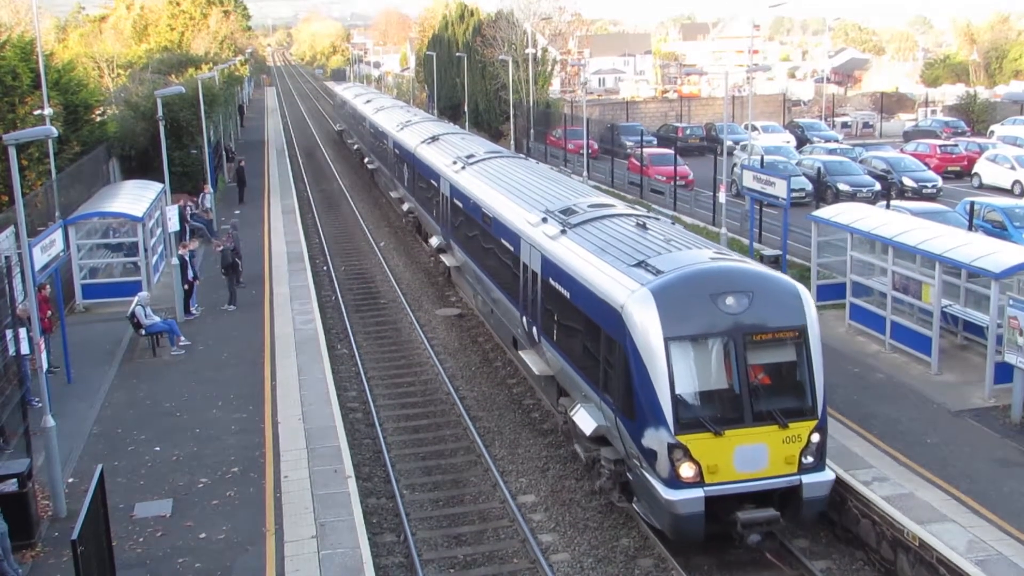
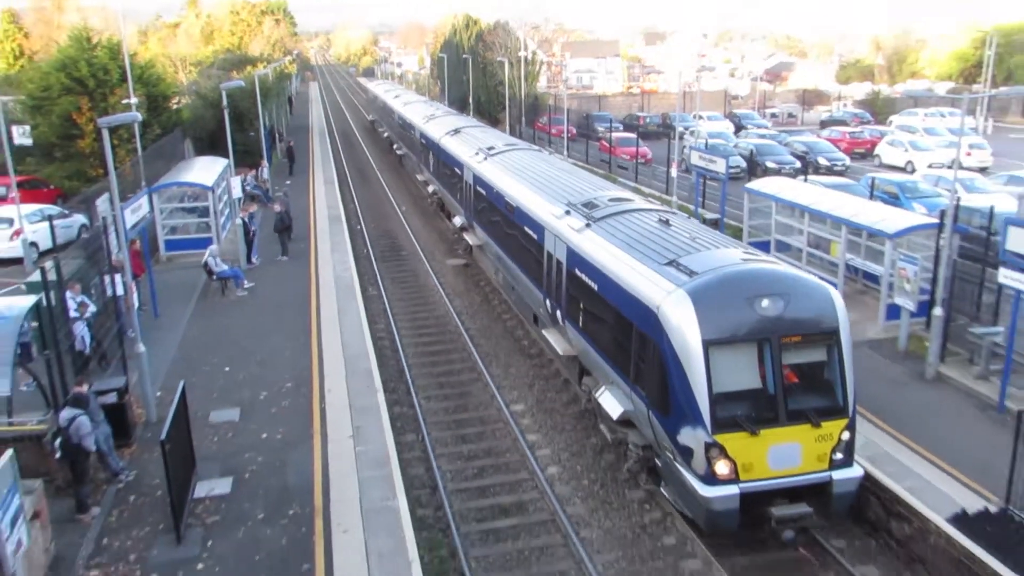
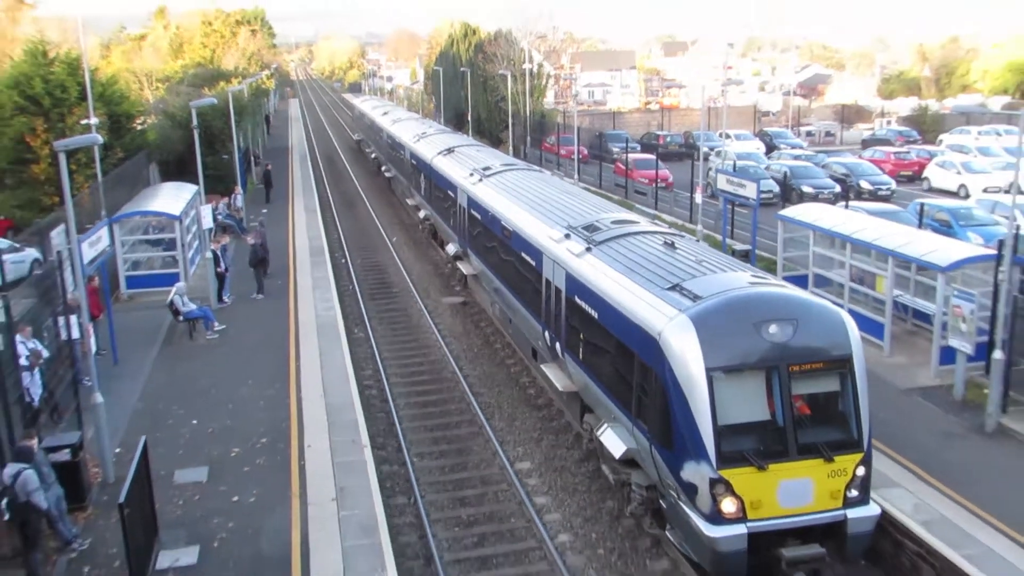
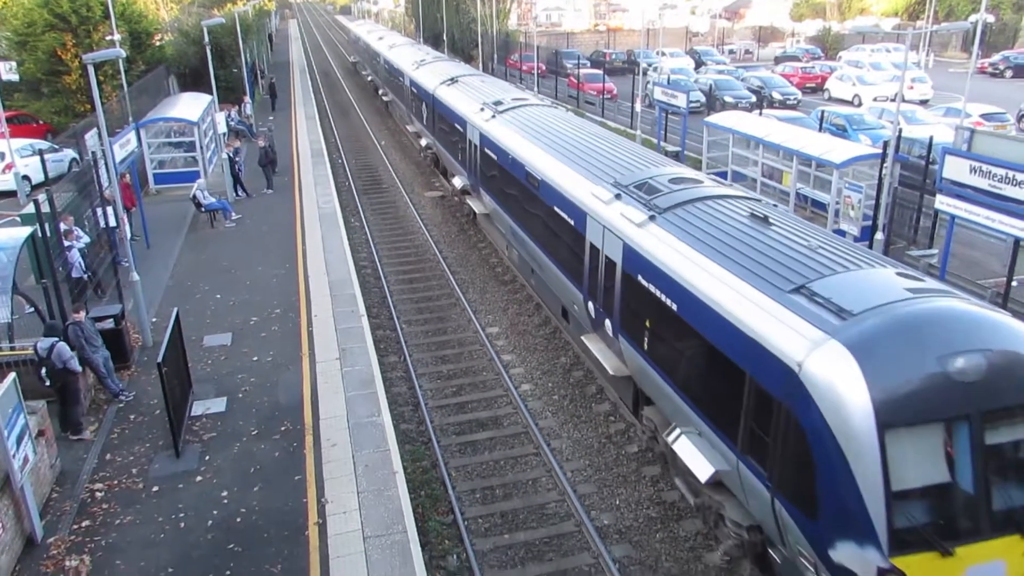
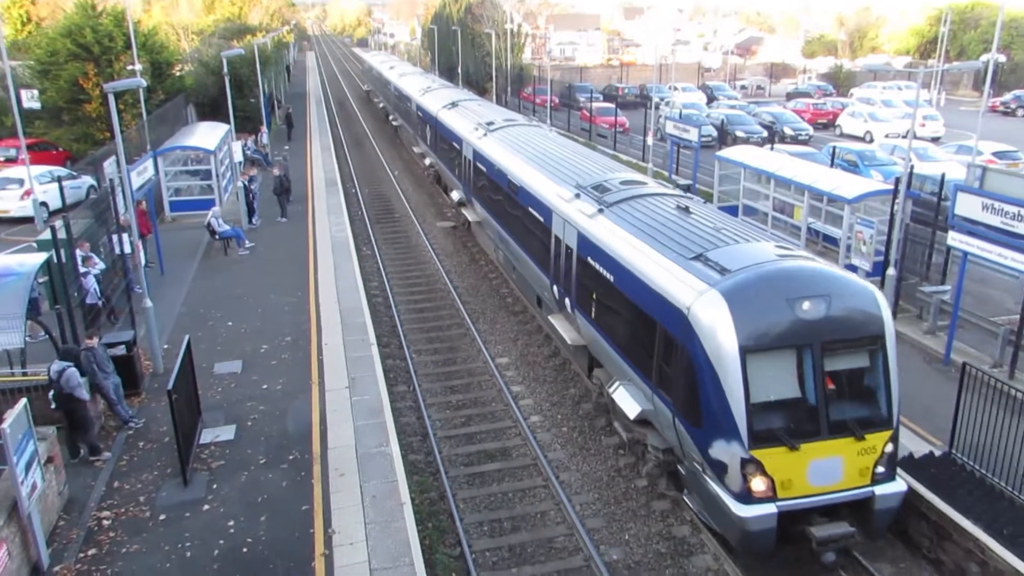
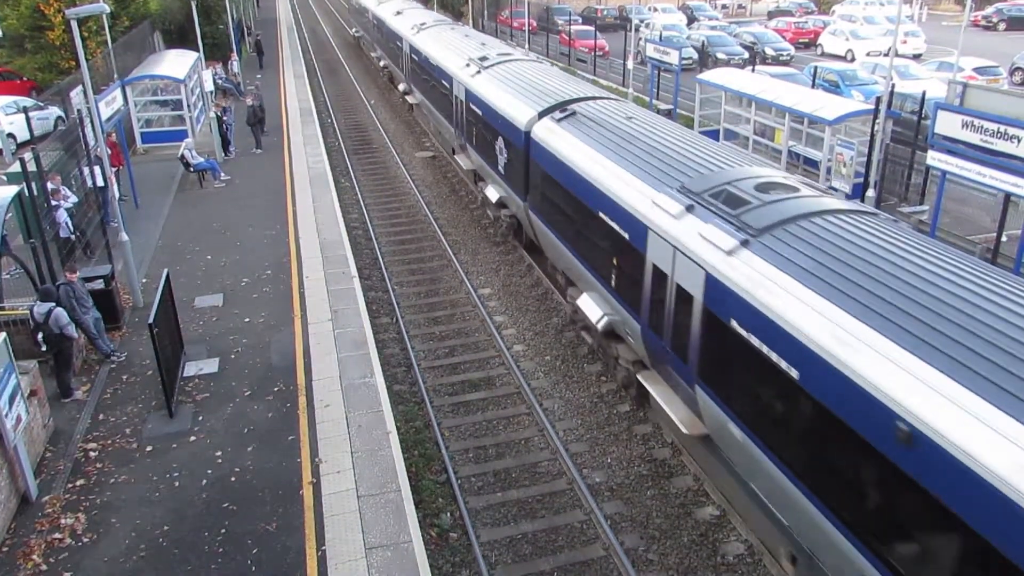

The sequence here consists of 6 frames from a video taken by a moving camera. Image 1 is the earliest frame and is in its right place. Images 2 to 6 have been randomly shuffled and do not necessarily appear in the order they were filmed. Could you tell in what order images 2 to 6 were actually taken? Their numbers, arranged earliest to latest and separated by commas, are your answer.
3, 2, 5, 4, 6
